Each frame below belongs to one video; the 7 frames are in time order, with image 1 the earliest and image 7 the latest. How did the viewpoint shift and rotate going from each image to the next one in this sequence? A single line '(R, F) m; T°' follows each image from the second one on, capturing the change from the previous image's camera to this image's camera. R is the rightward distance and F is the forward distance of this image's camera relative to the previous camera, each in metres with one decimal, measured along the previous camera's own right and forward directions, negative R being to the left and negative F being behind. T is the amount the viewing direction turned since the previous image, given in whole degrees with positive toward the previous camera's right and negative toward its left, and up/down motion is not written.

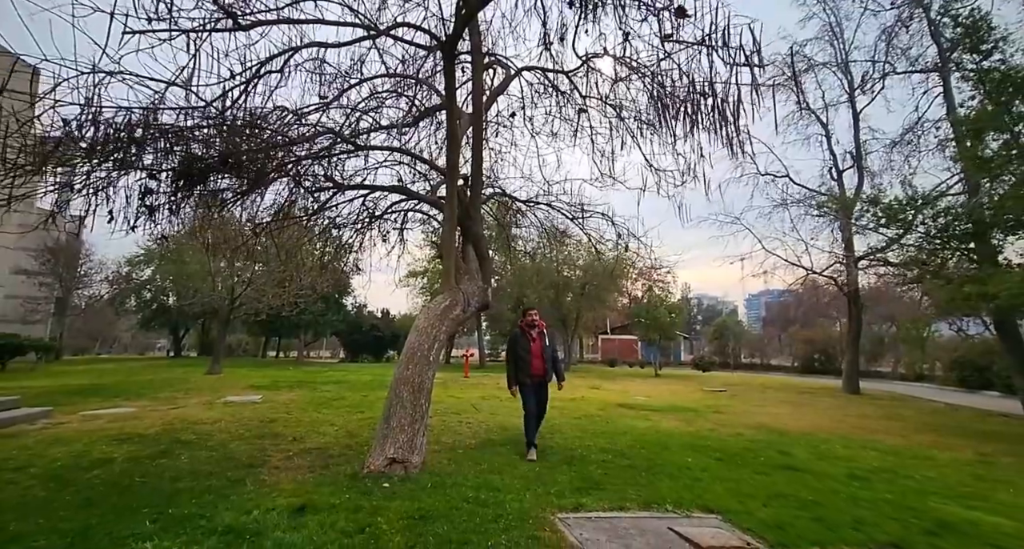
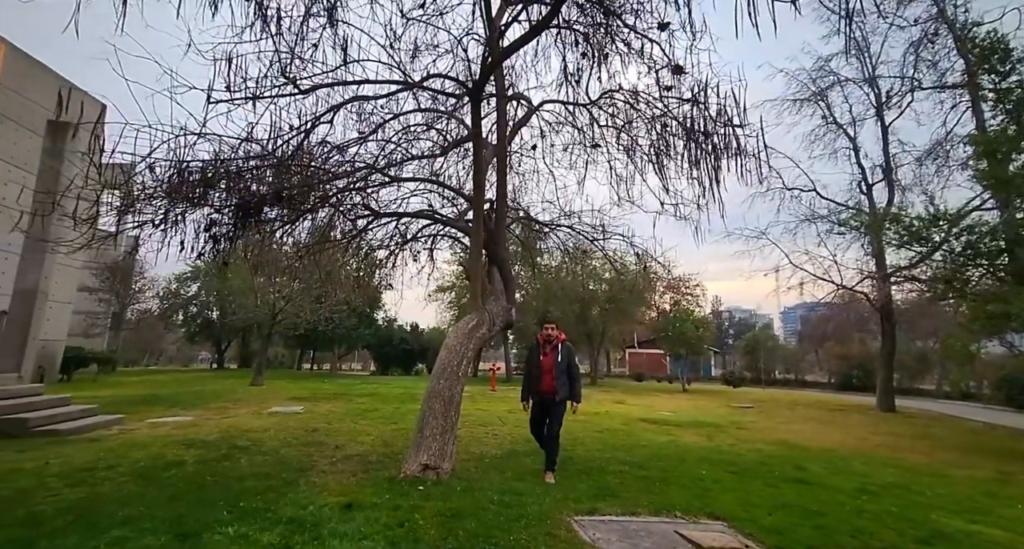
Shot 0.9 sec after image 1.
(+0.1, -0.5) m; -3°
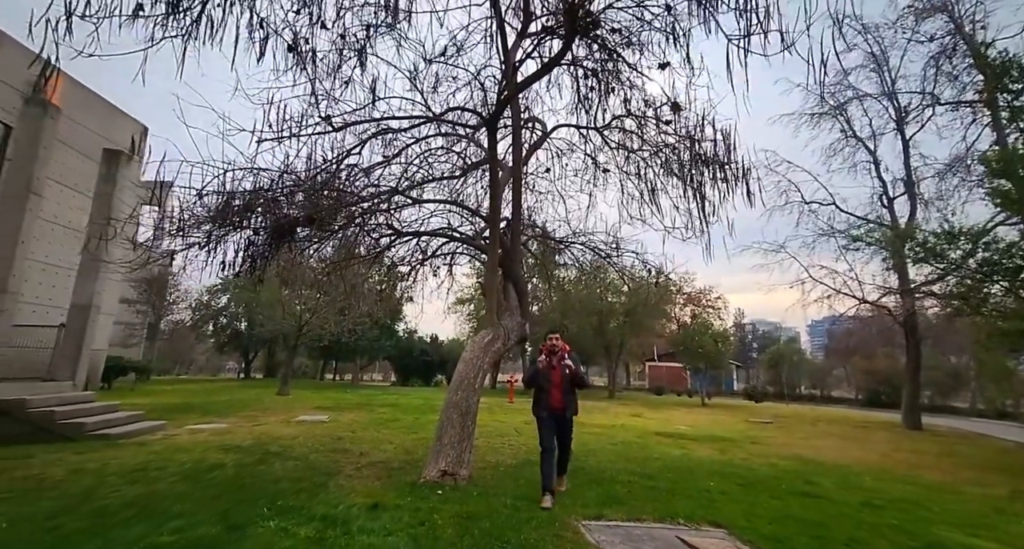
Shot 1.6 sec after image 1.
(+0.1, -0.3) m; -2°
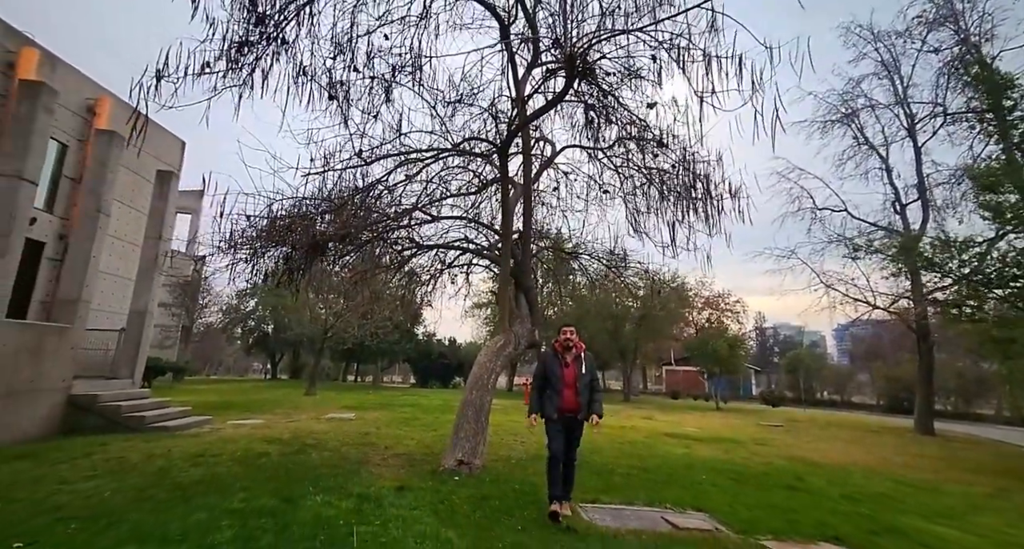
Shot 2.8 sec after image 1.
(+0.1, -0.6) m; -2°
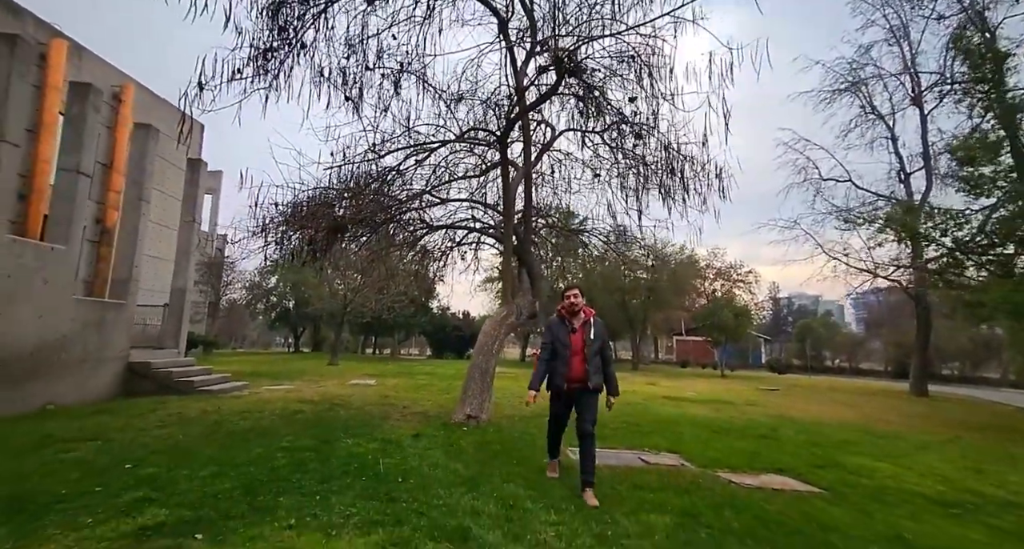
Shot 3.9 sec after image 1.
(+0.2, -0.7) m; -2°
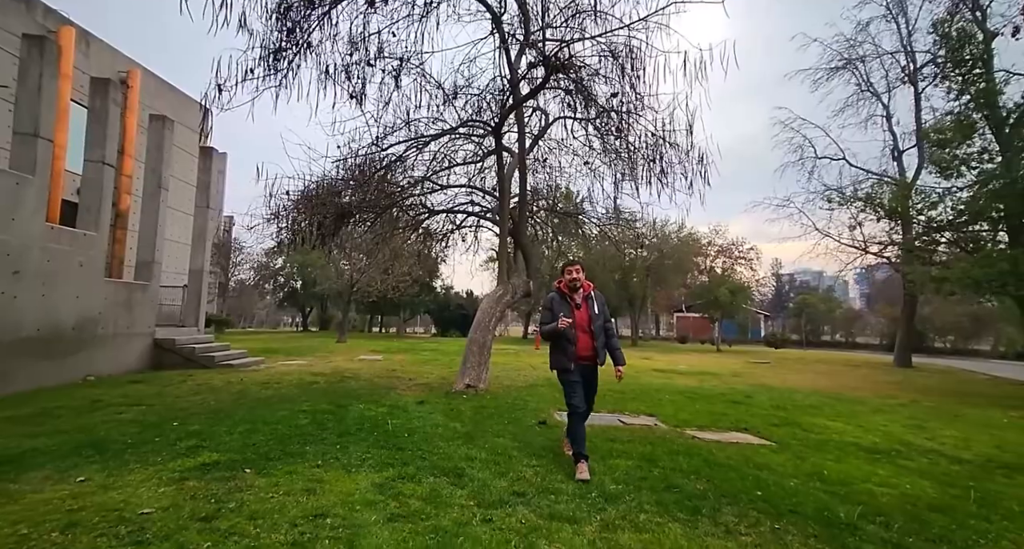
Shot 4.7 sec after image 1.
(+0.1, -0.6) m; 0°
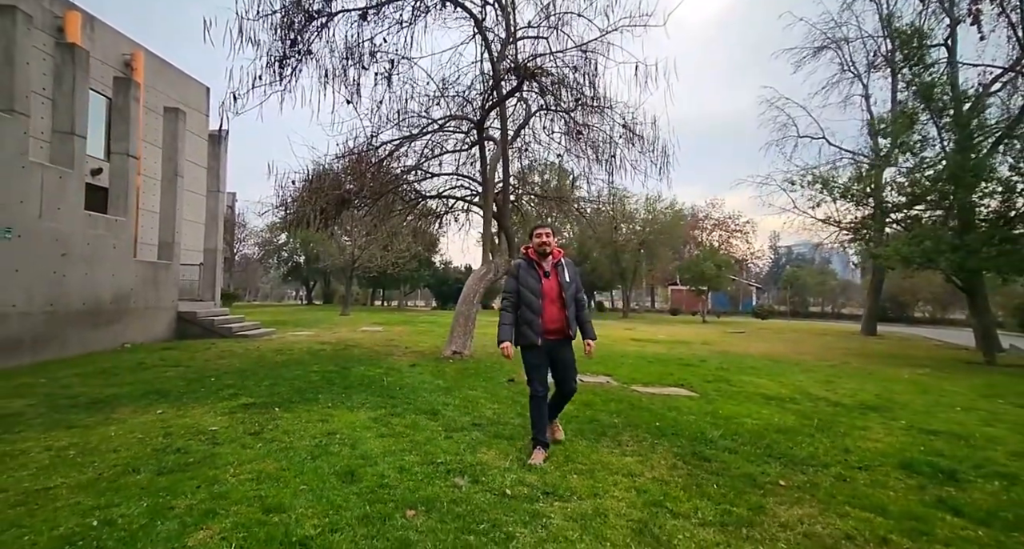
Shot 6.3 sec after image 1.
(+0.4, -1.0) m; 0°
